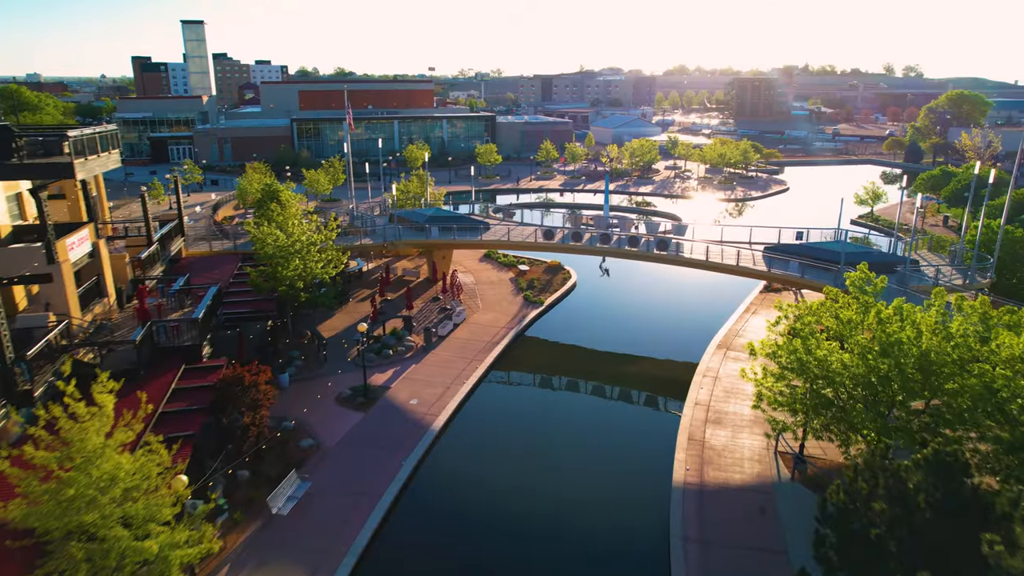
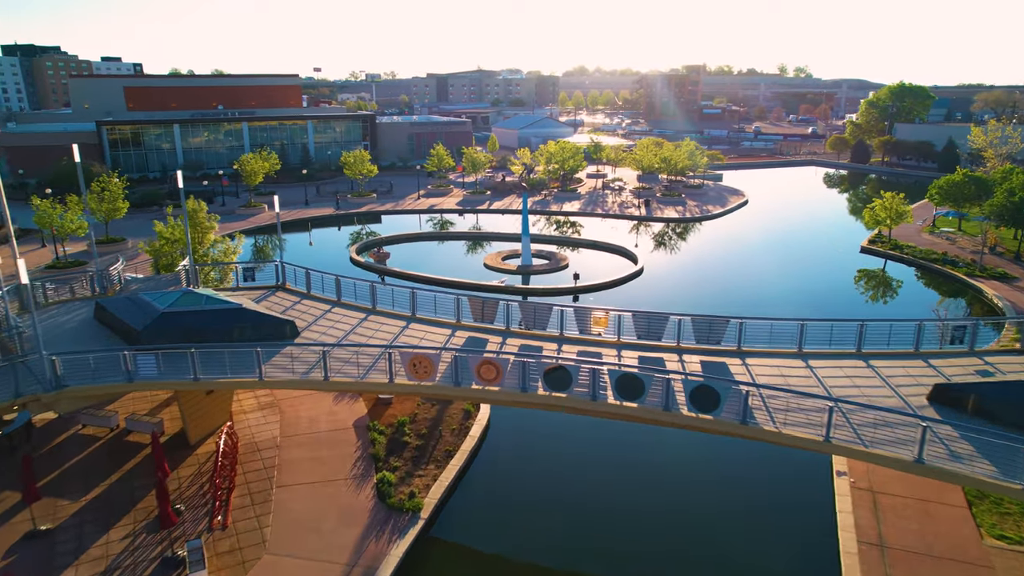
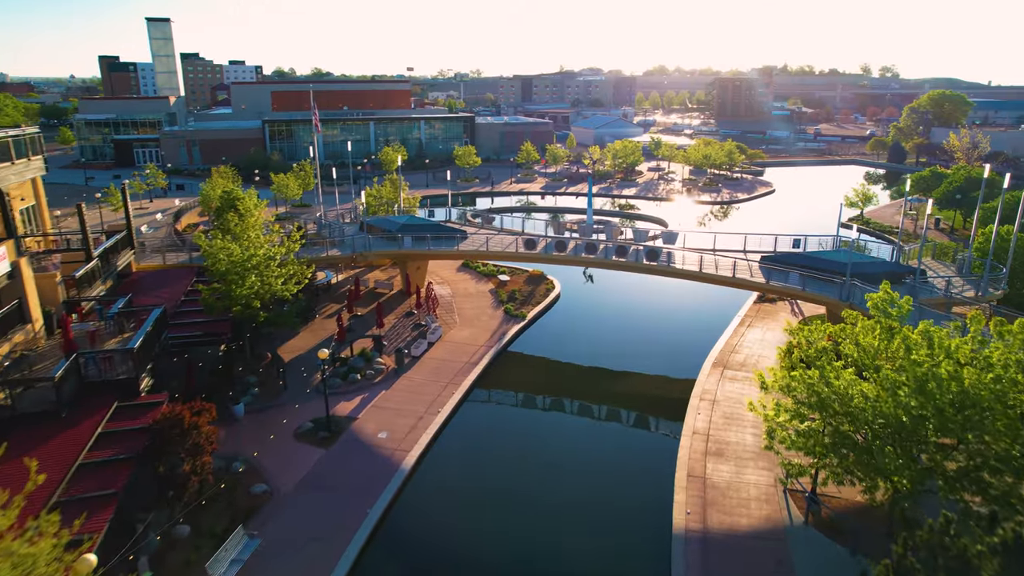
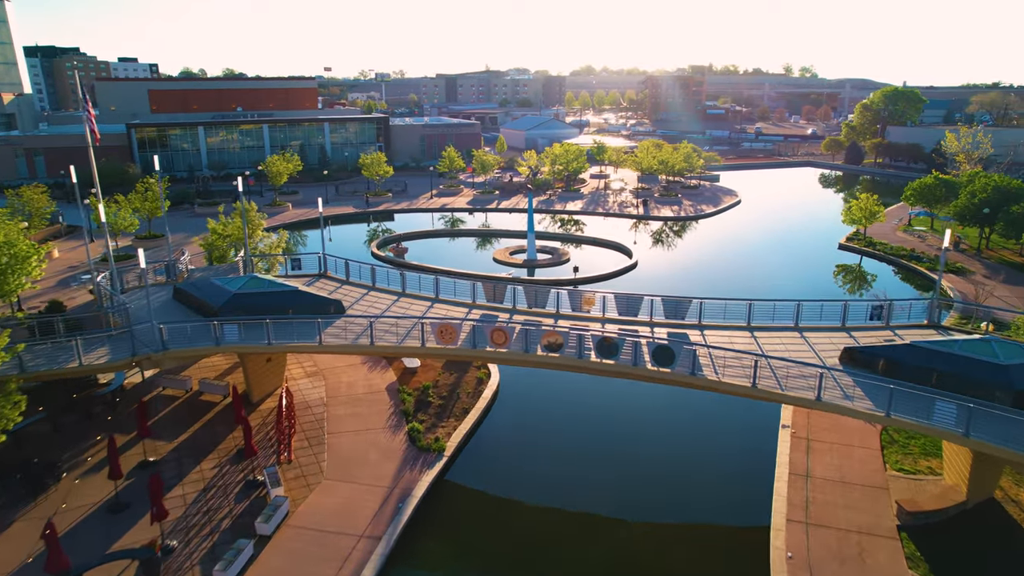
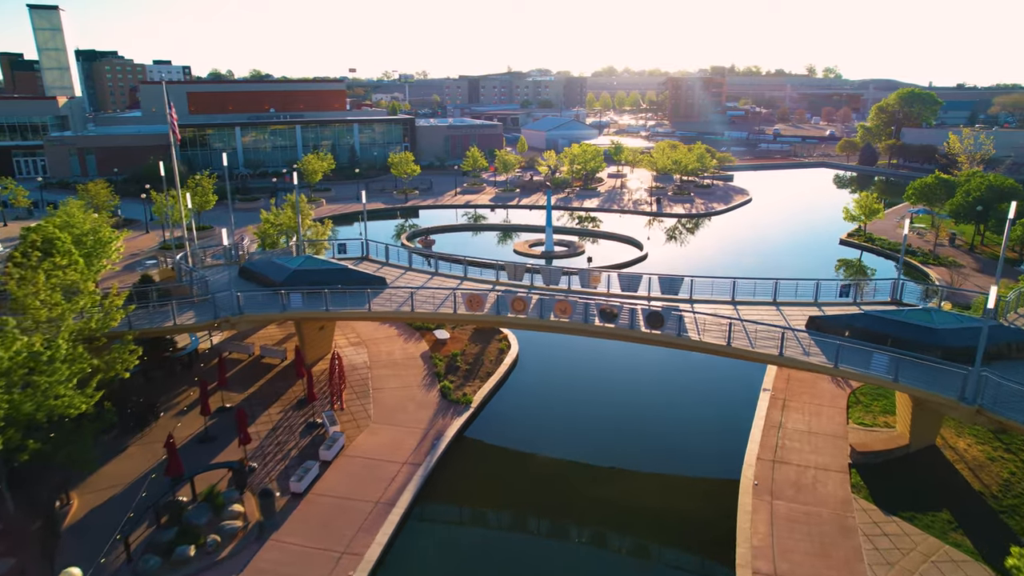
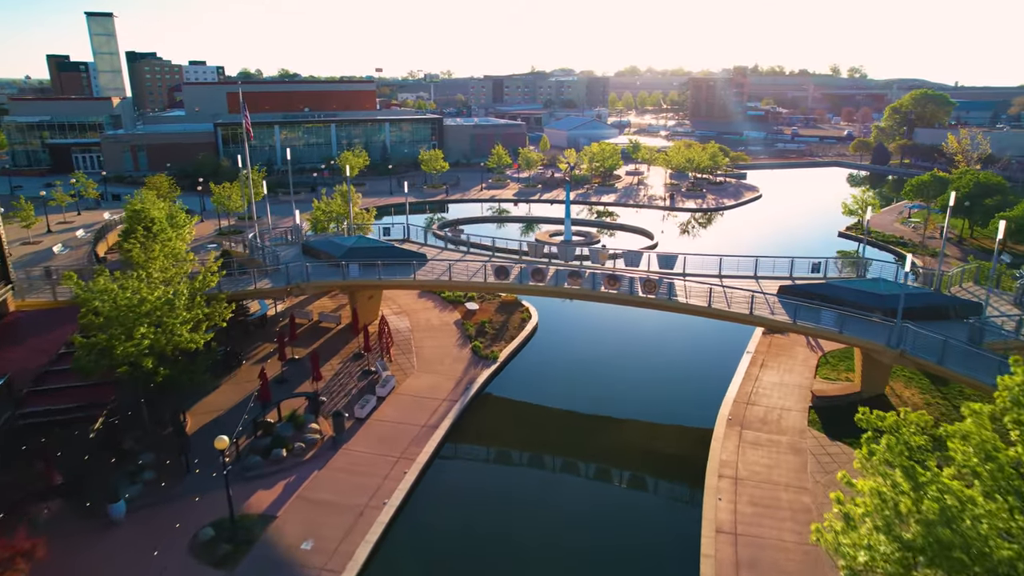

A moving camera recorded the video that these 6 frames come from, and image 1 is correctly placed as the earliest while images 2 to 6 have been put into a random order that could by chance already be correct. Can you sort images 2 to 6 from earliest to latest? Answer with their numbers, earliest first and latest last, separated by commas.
3, 6, 5, 4, 2
